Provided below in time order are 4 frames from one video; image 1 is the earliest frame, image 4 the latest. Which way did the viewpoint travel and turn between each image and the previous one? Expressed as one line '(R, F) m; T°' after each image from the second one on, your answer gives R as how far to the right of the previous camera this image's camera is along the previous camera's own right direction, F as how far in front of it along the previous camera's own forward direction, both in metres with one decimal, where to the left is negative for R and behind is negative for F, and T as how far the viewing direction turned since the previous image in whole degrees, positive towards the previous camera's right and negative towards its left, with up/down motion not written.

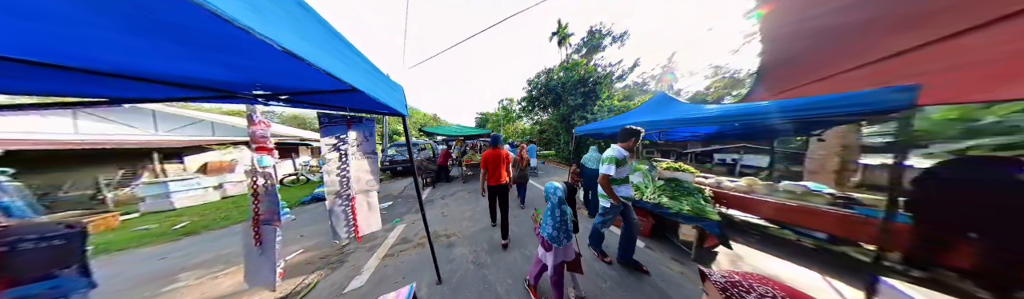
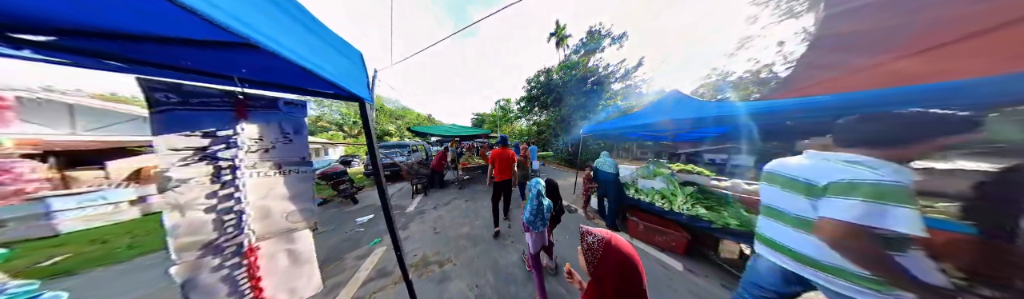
(-0.2, +0.4) m; +2°
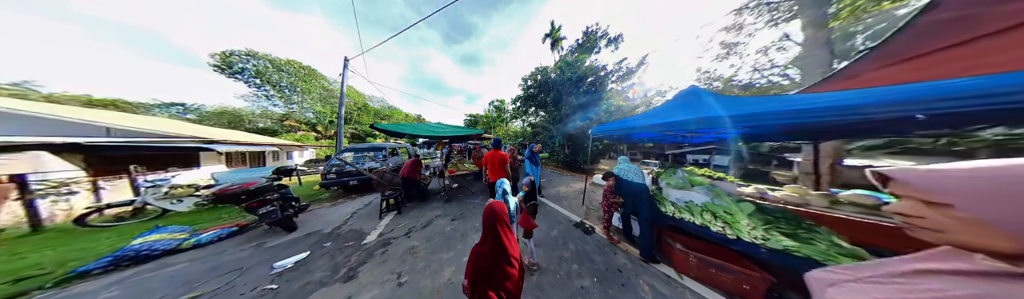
(-0.1, +0.7) m; +3°
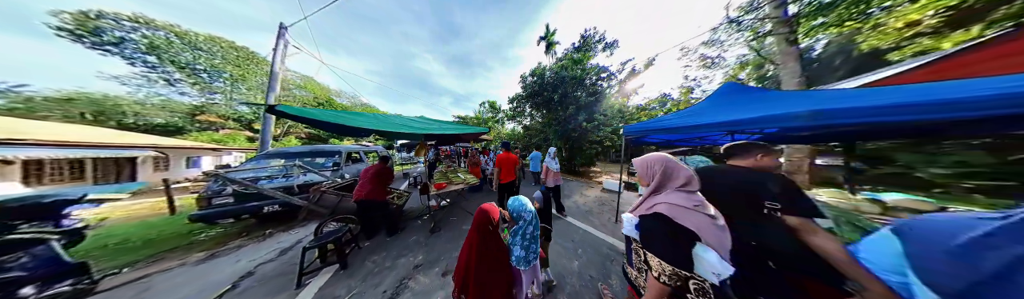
(-0.7, +1.0) m; +6°
